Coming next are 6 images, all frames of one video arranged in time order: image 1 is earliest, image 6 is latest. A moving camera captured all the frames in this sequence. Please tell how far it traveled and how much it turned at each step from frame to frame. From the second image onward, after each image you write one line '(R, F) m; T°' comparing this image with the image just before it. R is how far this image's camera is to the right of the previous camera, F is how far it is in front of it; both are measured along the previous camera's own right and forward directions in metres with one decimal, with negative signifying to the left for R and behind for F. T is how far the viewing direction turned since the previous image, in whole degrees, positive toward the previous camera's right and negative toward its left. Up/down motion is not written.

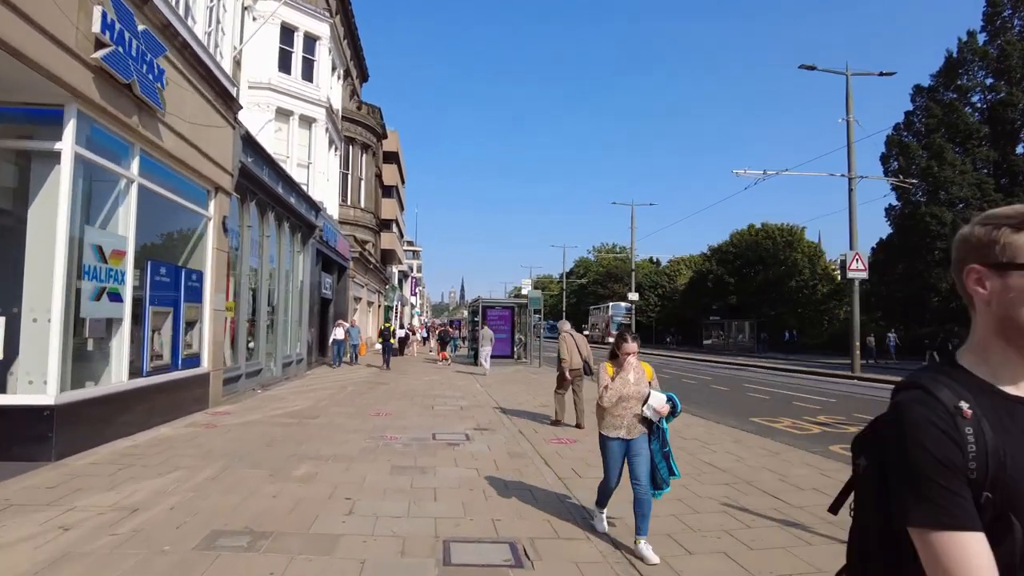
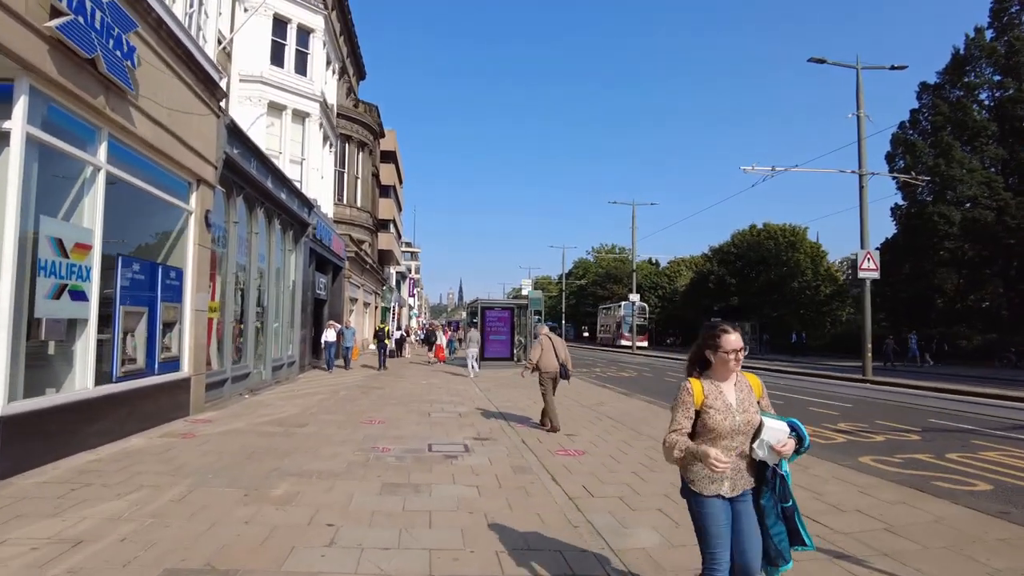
(-0.1, +0.7) m; 0°
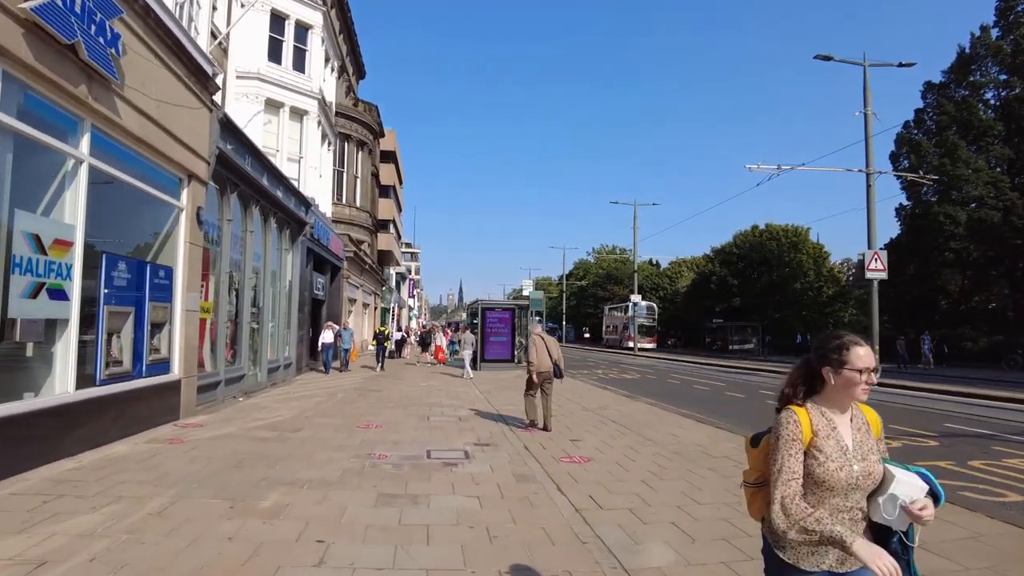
(0.0, +0.4) m; 0°
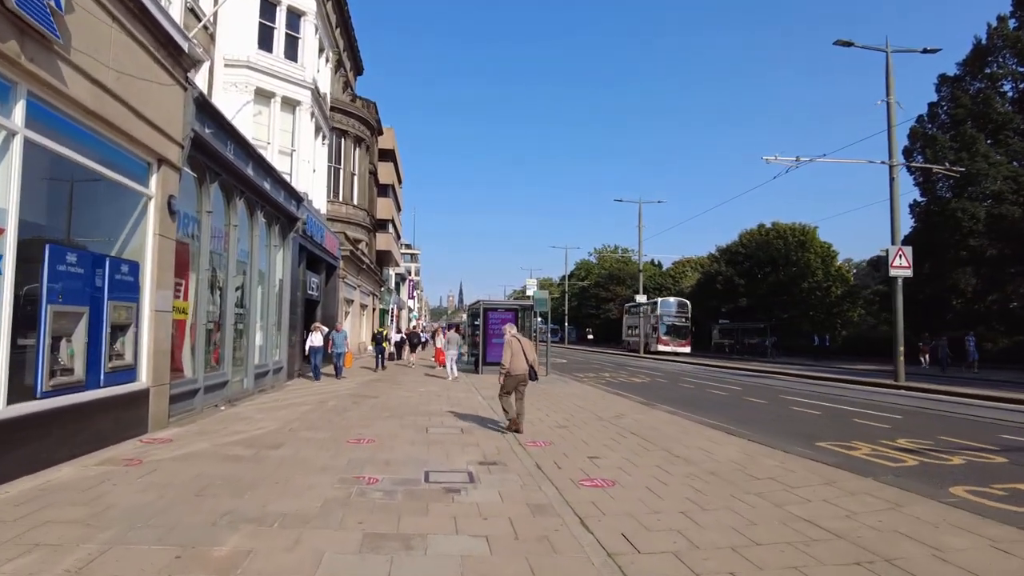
(-0.1, +1.2) m; 0°
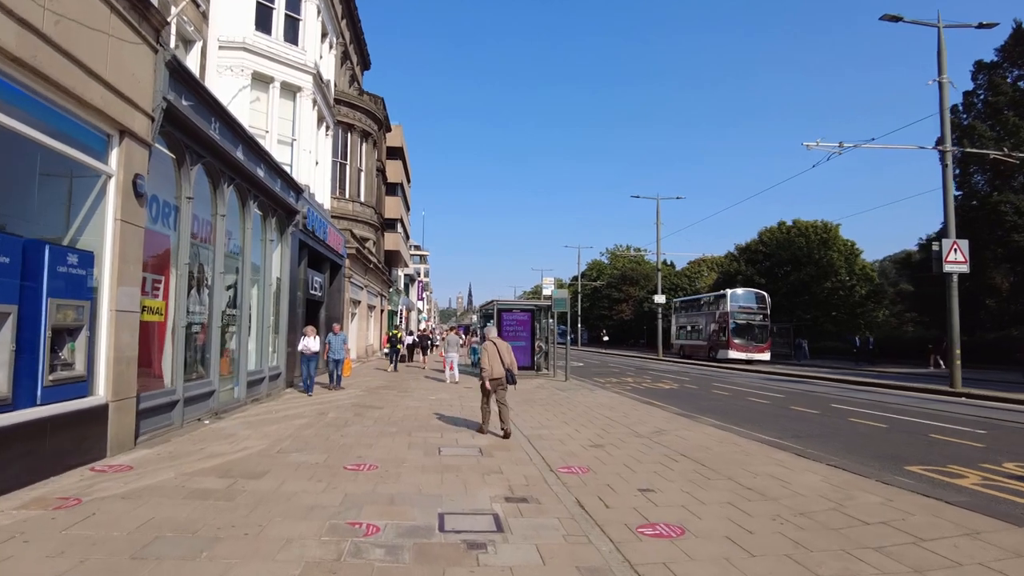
(-0.3, +1.6) m; -1°
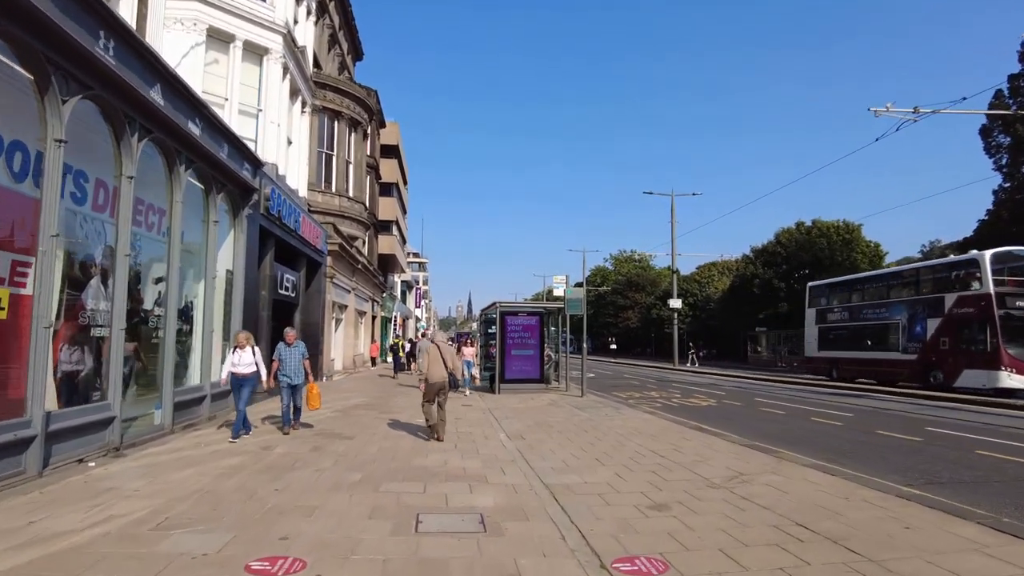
(-0.2, +3.3) m; 0°
